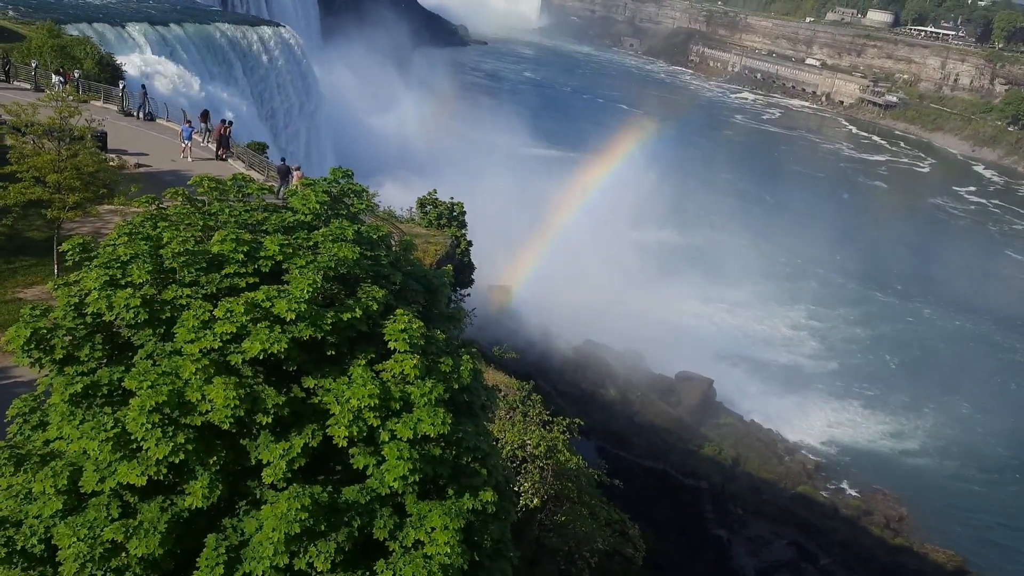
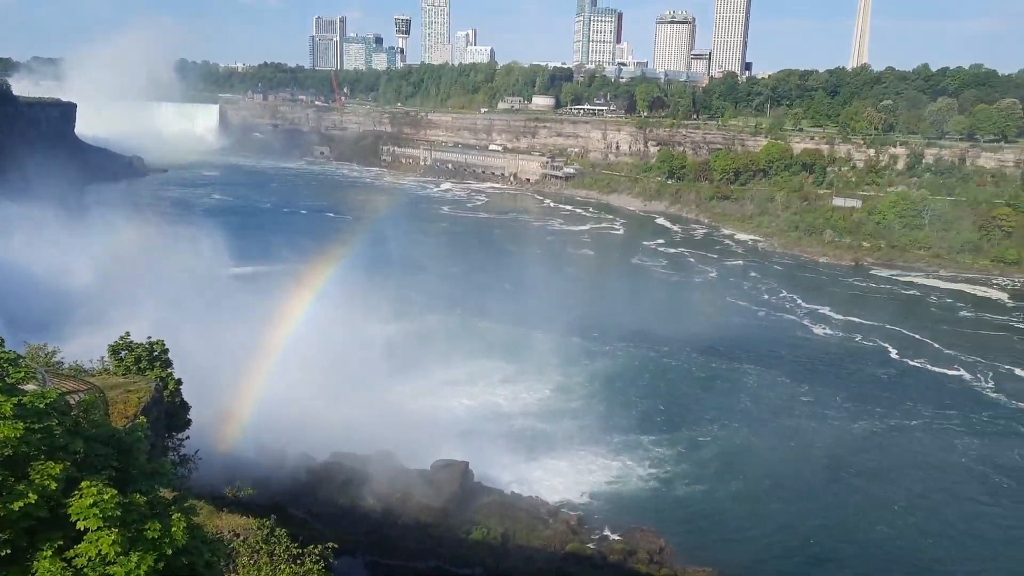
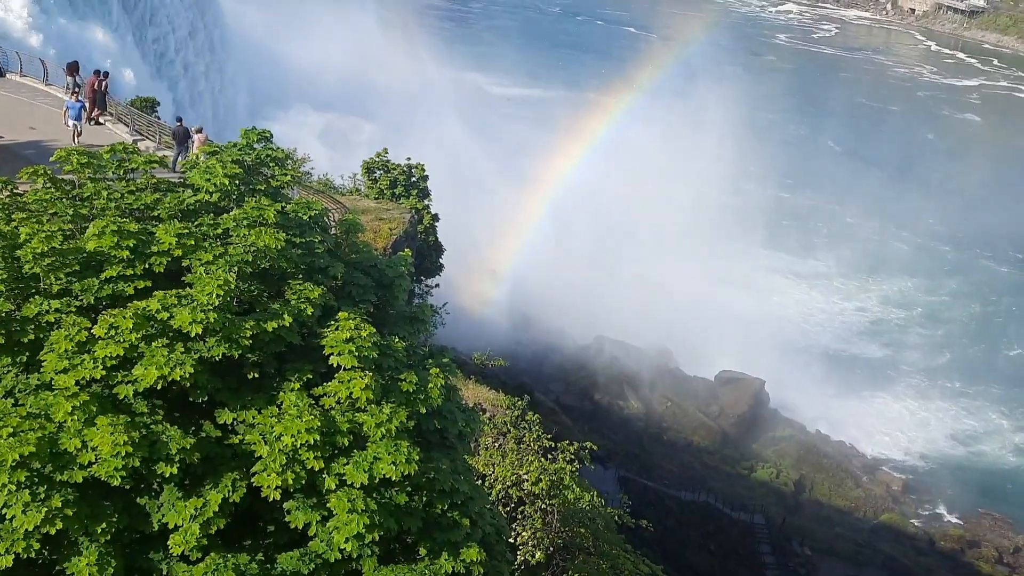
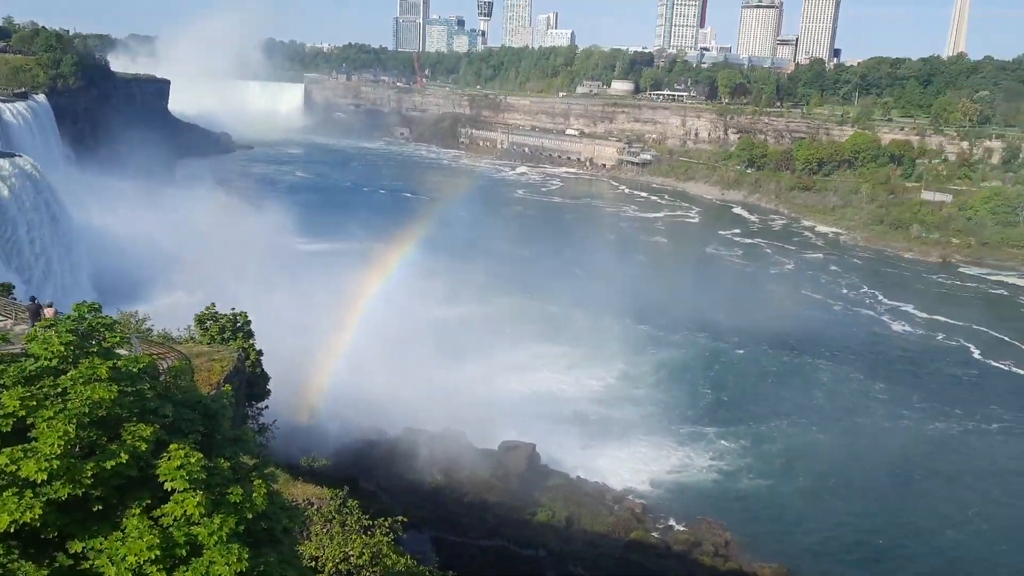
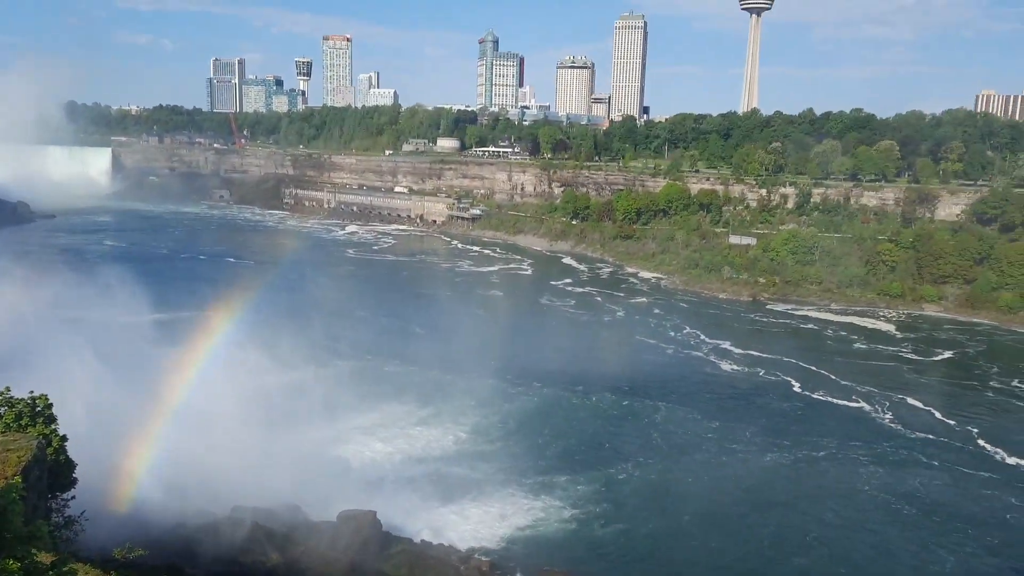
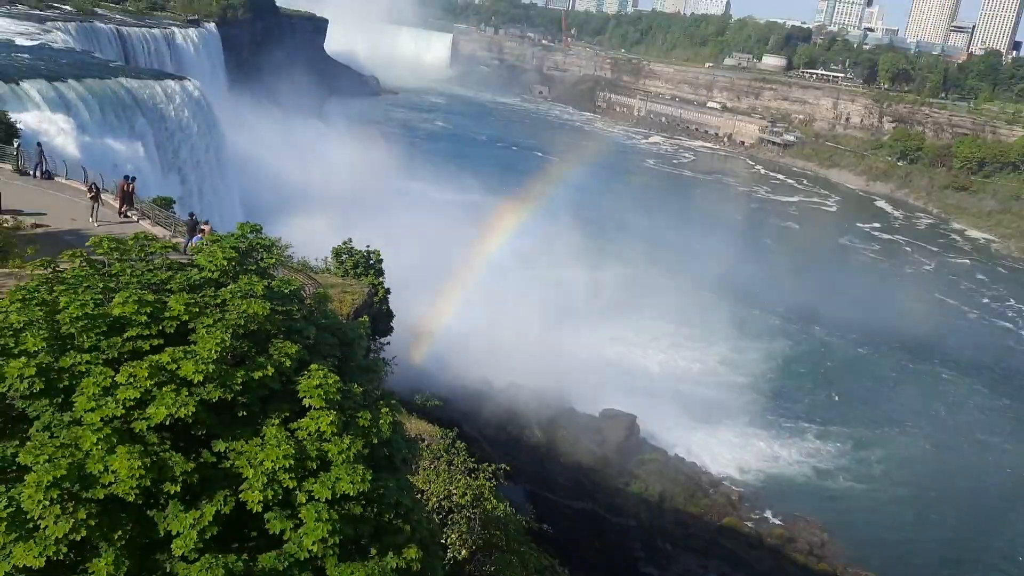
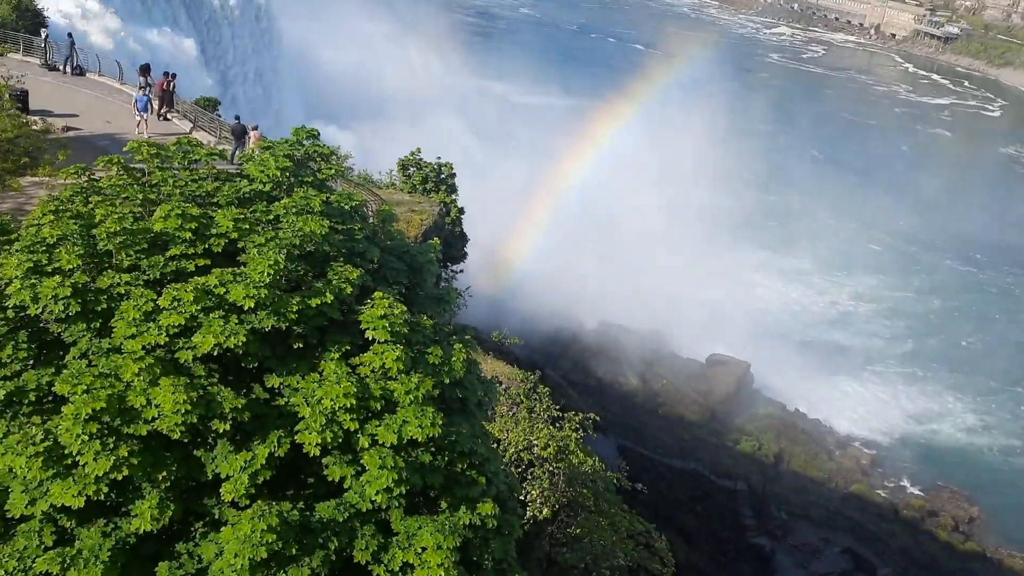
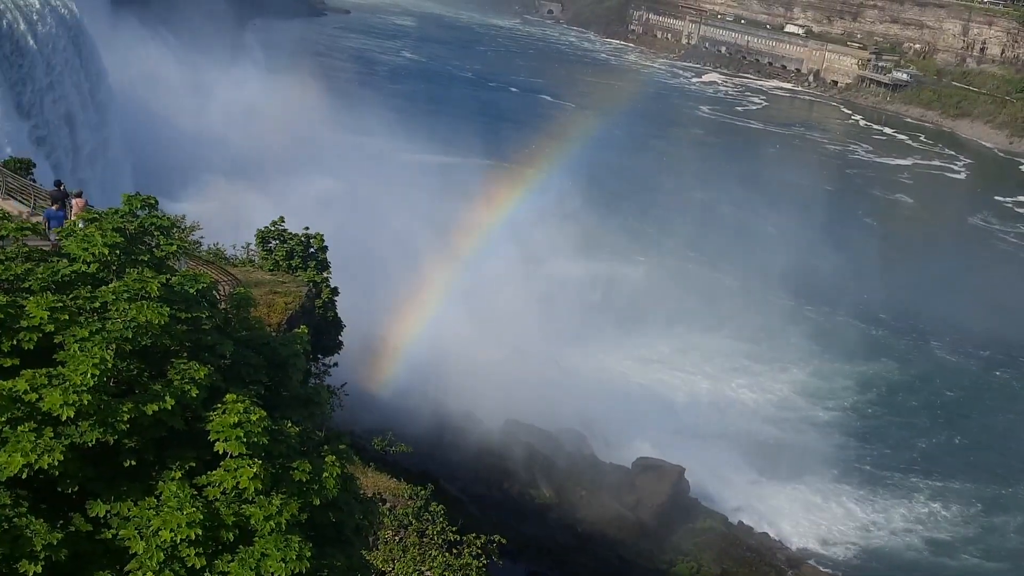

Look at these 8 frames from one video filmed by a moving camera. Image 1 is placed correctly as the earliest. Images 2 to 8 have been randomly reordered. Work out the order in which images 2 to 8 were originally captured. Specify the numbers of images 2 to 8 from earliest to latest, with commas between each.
7, 3, 8, 6, 4, 2, 5
